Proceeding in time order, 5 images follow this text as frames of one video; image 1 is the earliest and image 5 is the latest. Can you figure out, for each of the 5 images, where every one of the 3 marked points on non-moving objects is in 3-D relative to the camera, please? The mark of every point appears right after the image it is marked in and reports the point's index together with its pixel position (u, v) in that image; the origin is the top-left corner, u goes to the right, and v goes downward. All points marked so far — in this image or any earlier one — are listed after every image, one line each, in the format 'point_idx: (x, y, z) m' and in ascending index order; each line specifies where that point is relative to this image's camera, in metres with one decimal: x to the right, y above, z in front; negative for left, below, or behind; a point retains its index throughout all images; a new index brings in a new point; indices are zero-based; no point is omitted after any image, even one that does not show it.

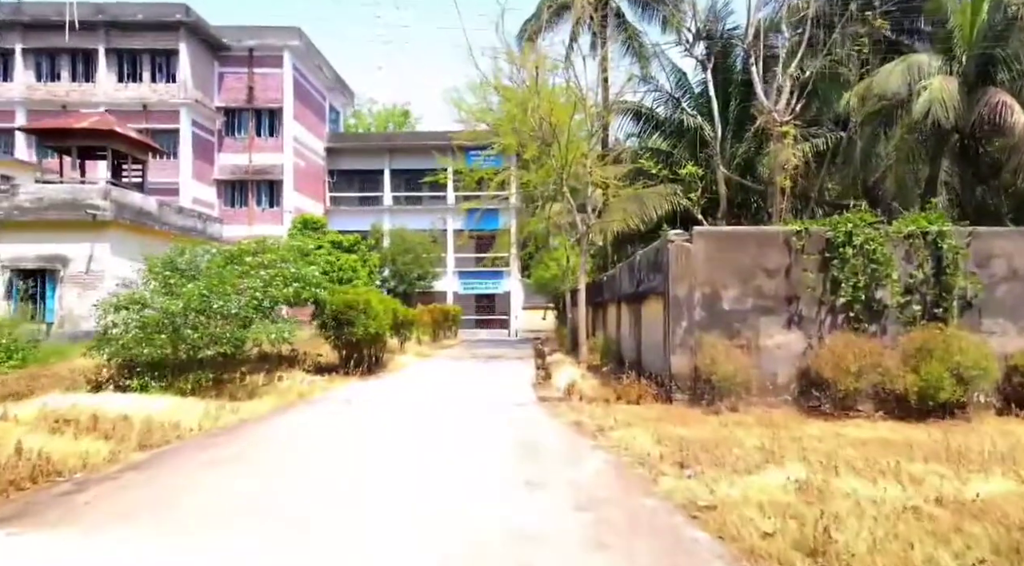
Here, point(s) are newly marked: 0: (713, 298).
0: (+2.9, -0.2, +9.6) m
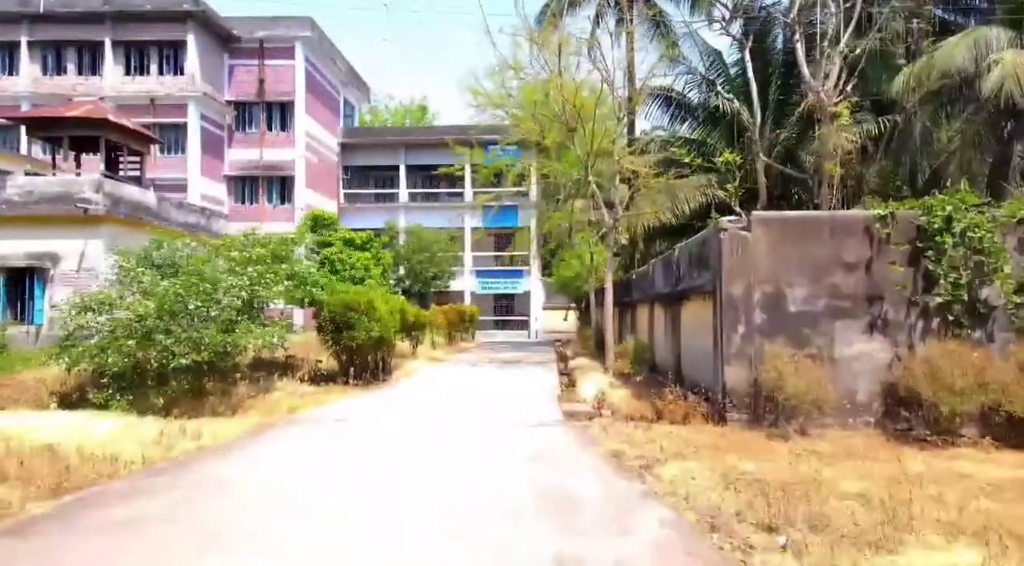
0: (+3.2, -0.2, +7.9) m
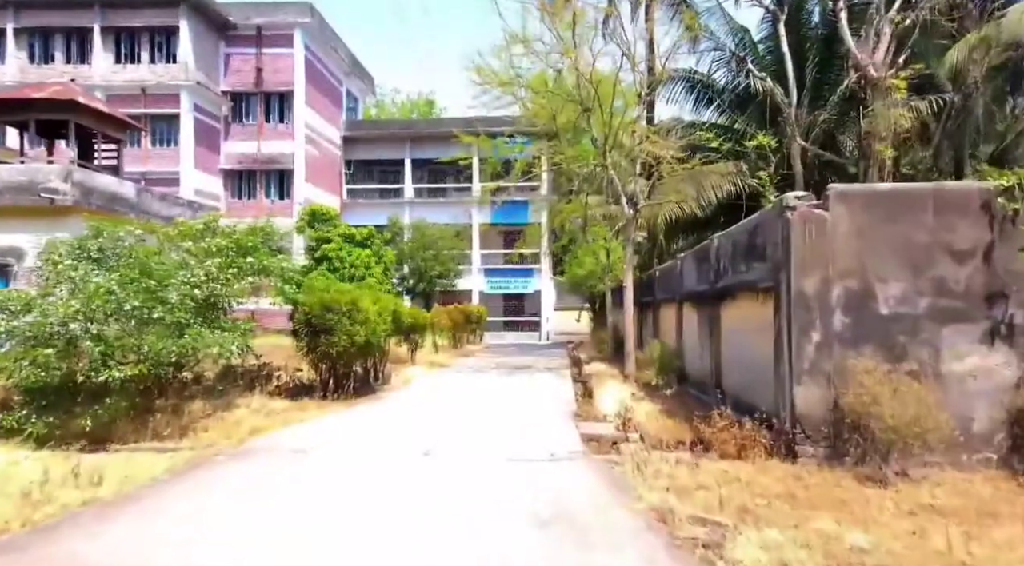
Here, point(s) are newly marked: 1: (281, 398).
0: (+3.2, -0.1, +6.1) m
1: (-3.6, -1.8, +10.3) m
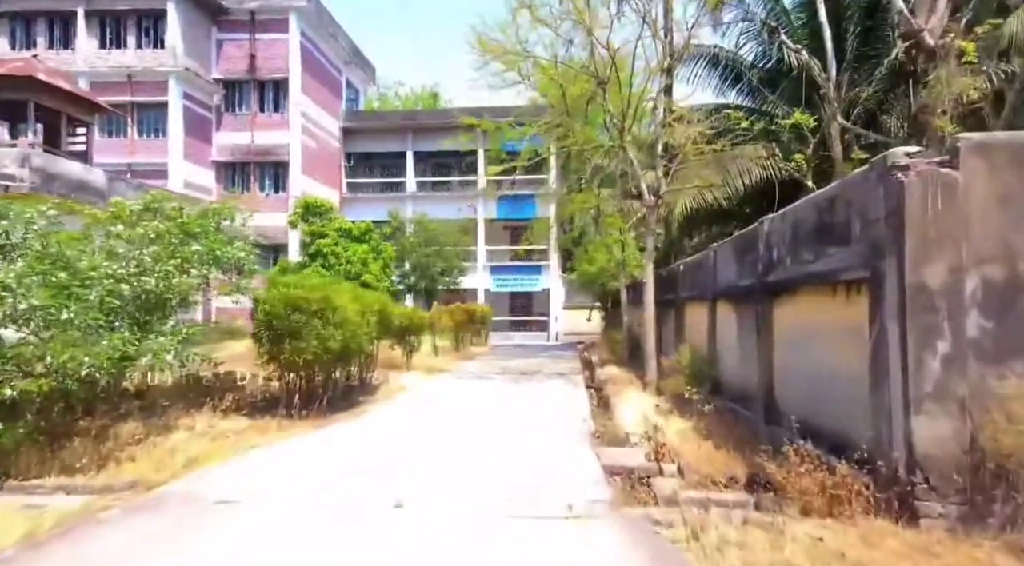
0: (+3.2, 0.0, +4.3) m
1: (-3.5, -1.7, +8.6) m
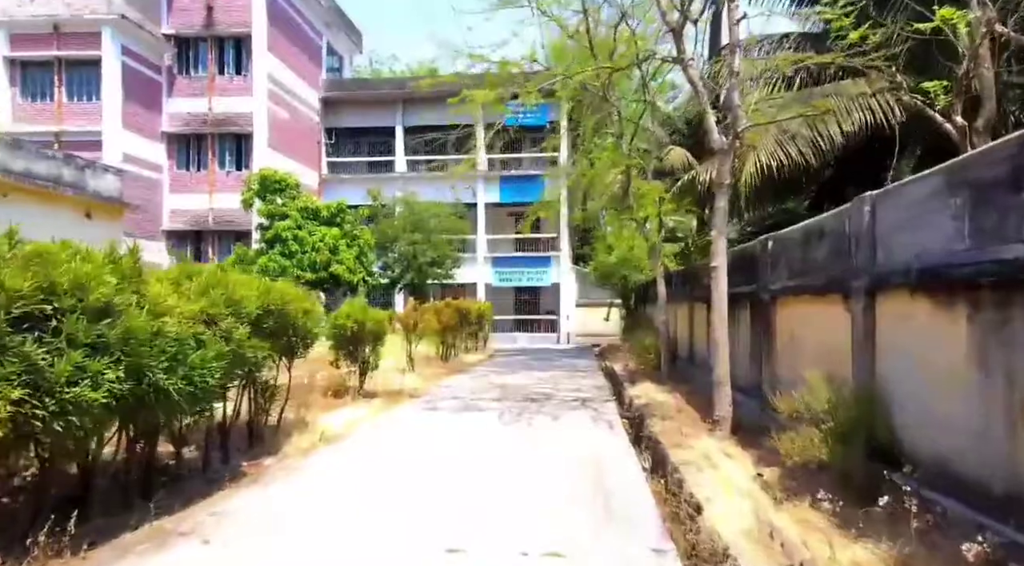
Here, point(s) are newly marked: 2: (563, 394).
0: (+3.1, +0.1, -0.6) m
1: (-3.6, -1.5, +3.8) m
2: (+1.0, -2.1, +12.8) m
